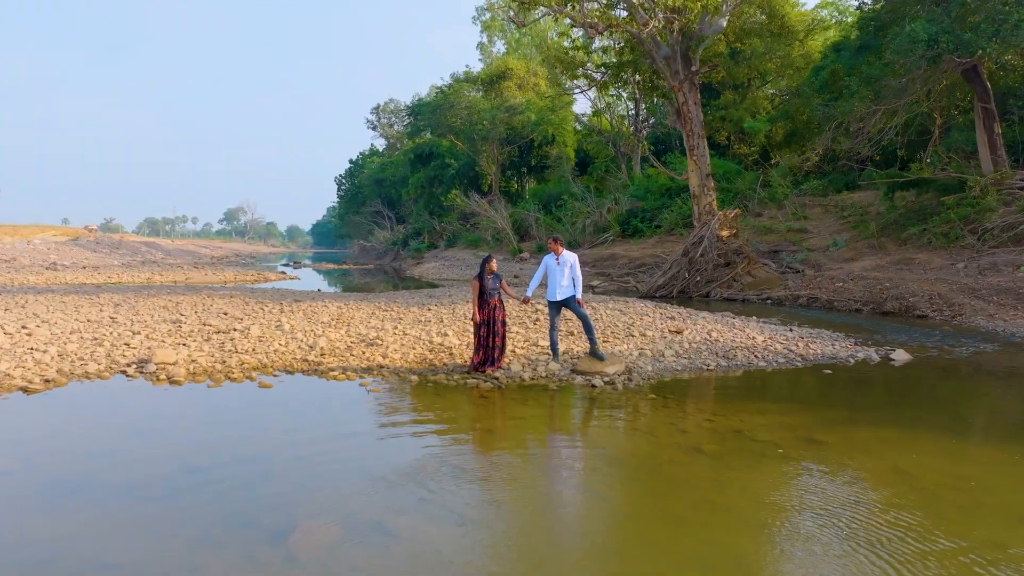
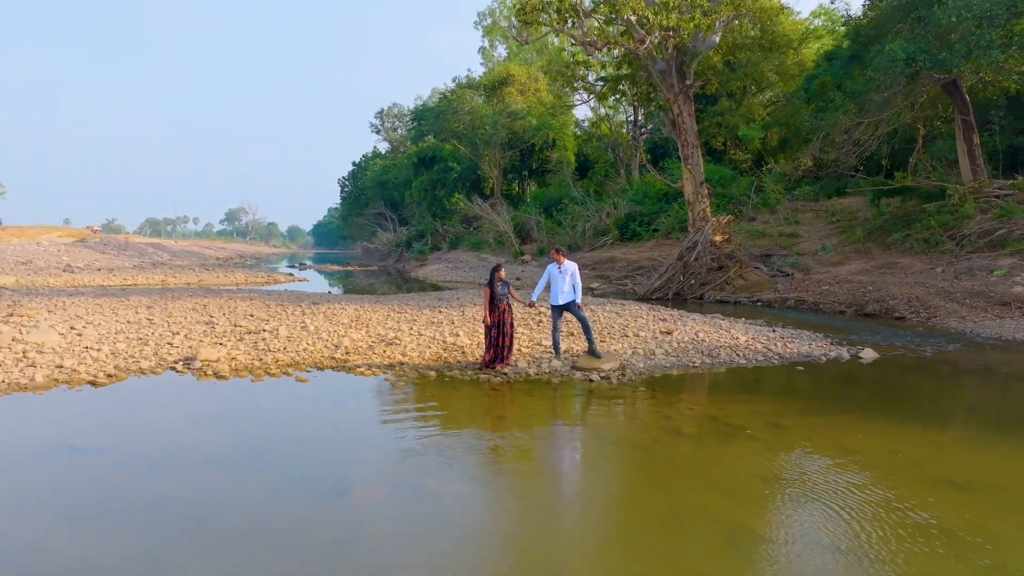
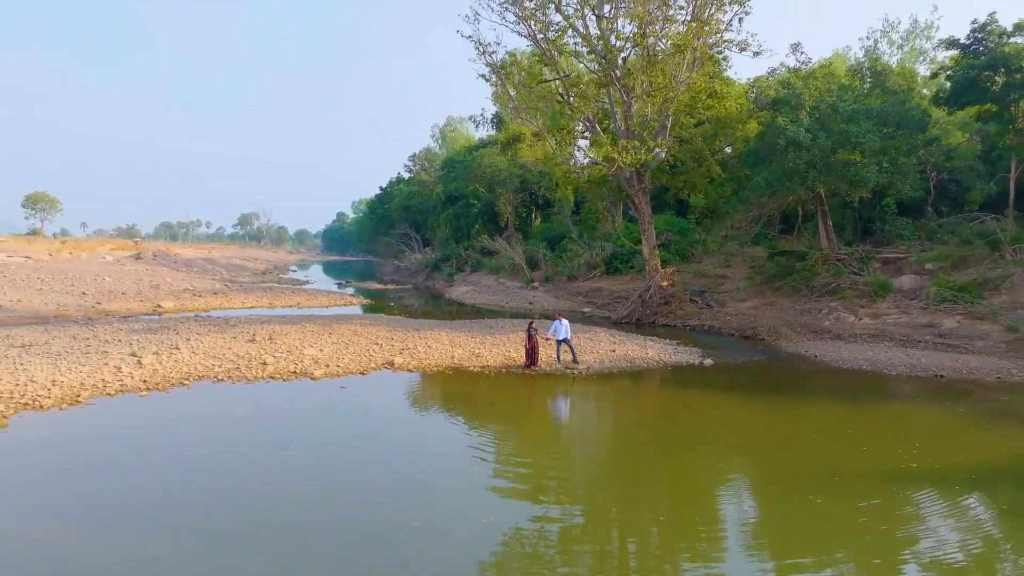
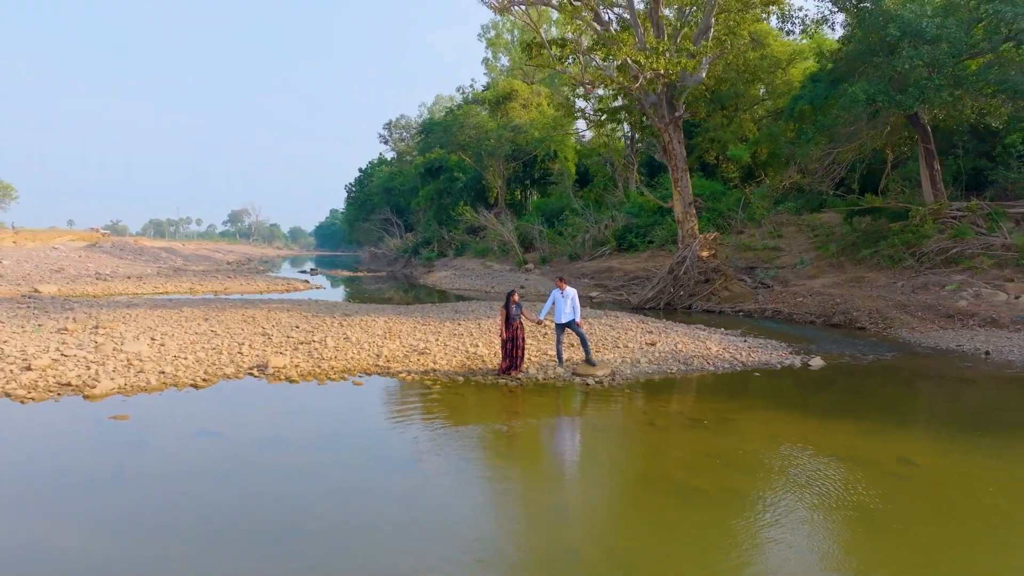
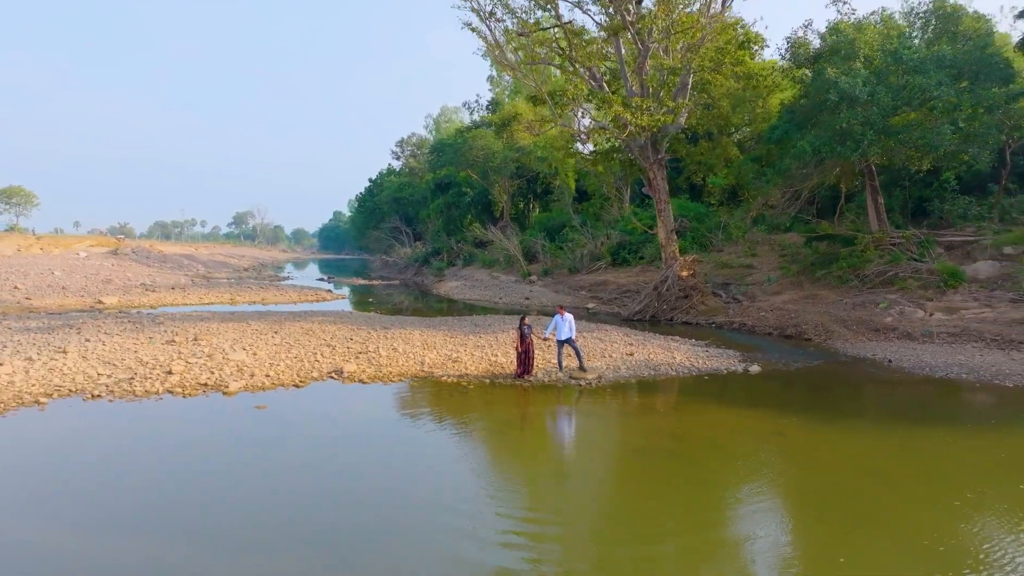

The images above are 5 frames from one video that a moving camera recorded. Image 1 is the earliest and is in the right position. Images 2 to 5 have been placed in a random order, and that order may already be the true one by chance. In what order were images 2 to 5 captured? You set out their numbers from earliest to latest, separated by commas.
2, 4, 5, 3
